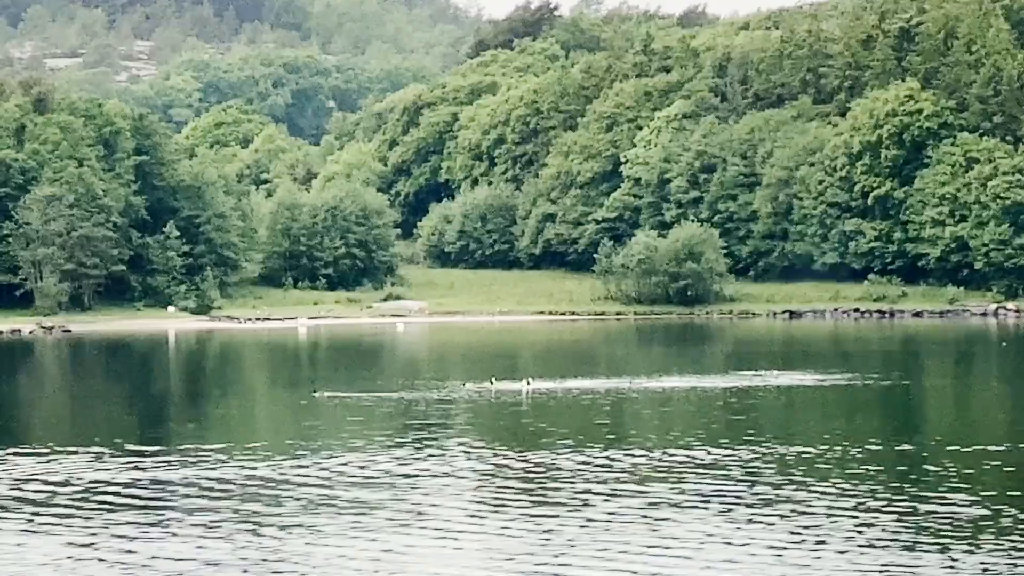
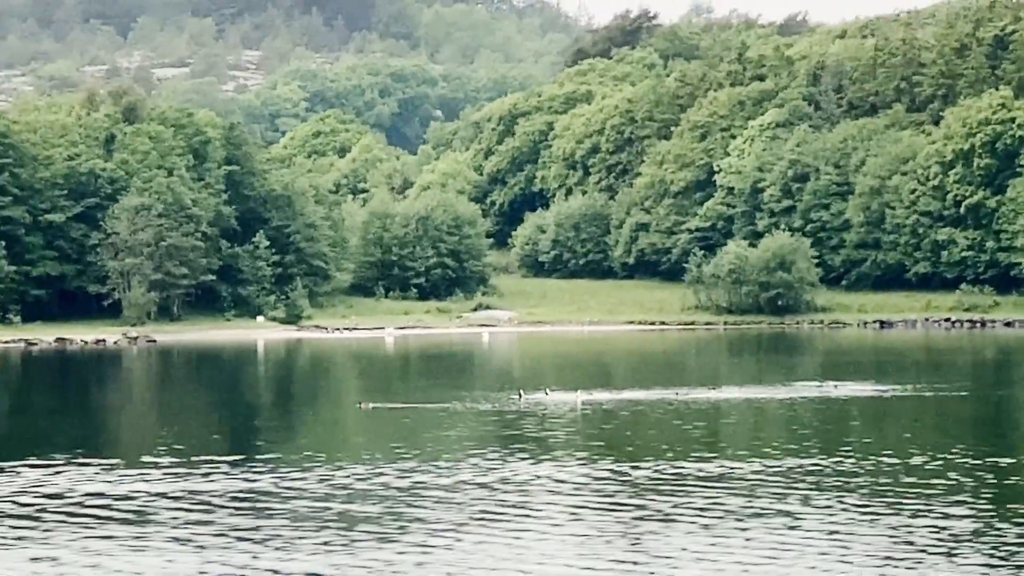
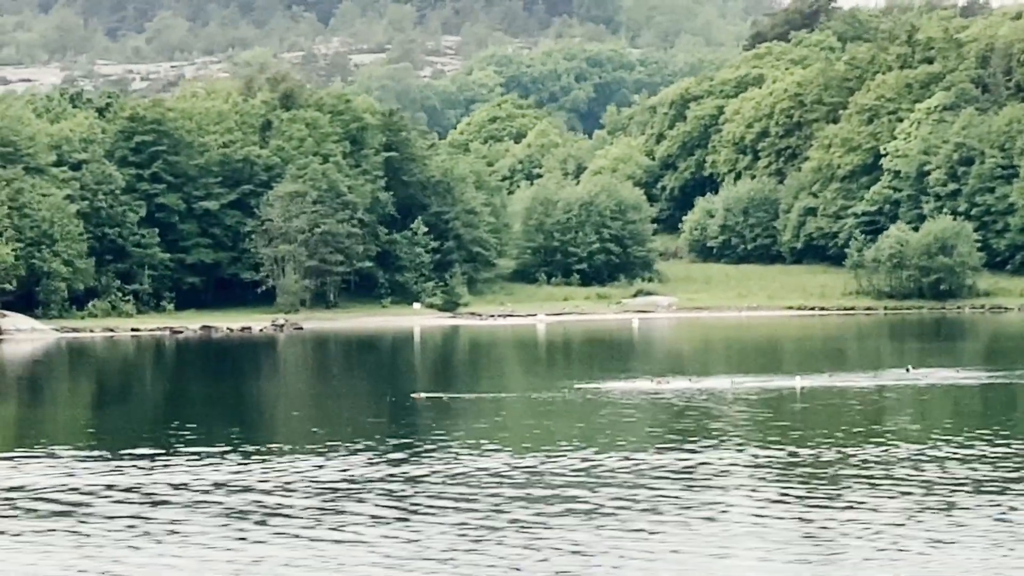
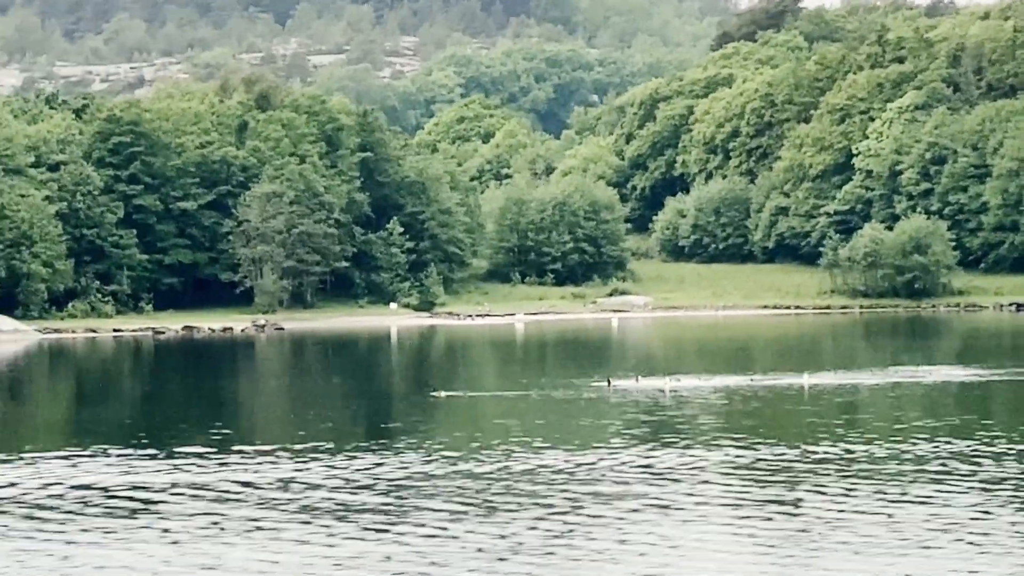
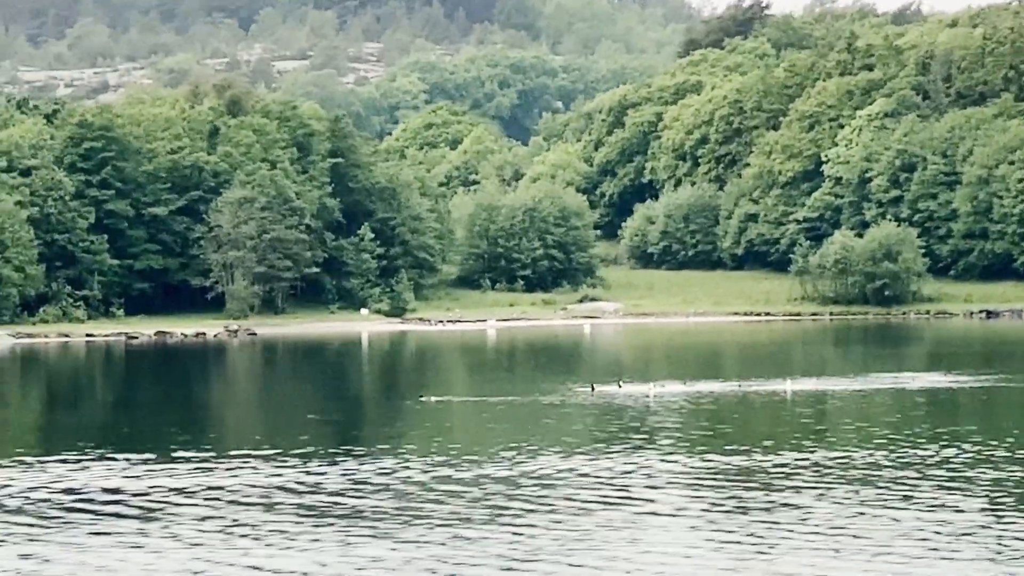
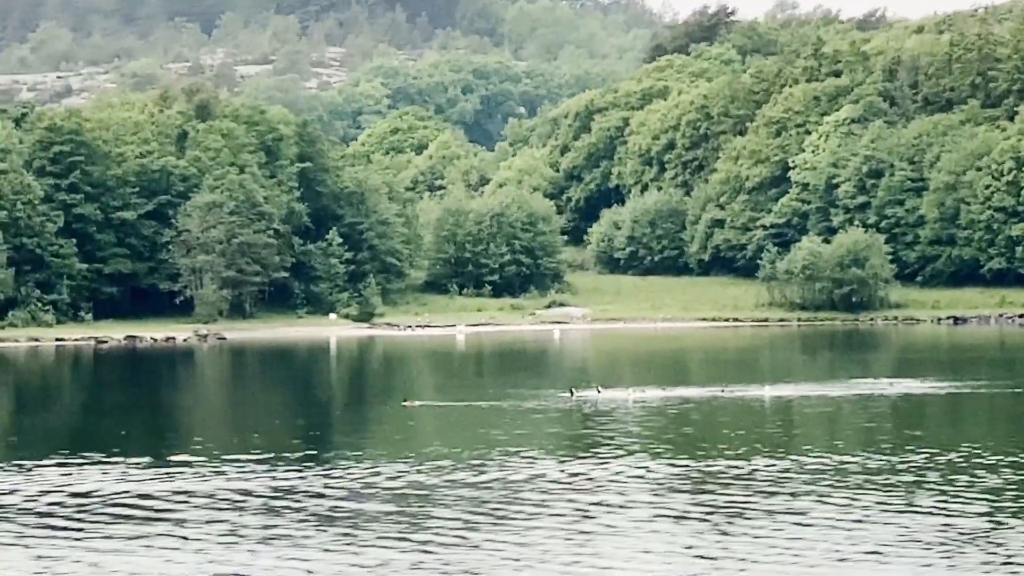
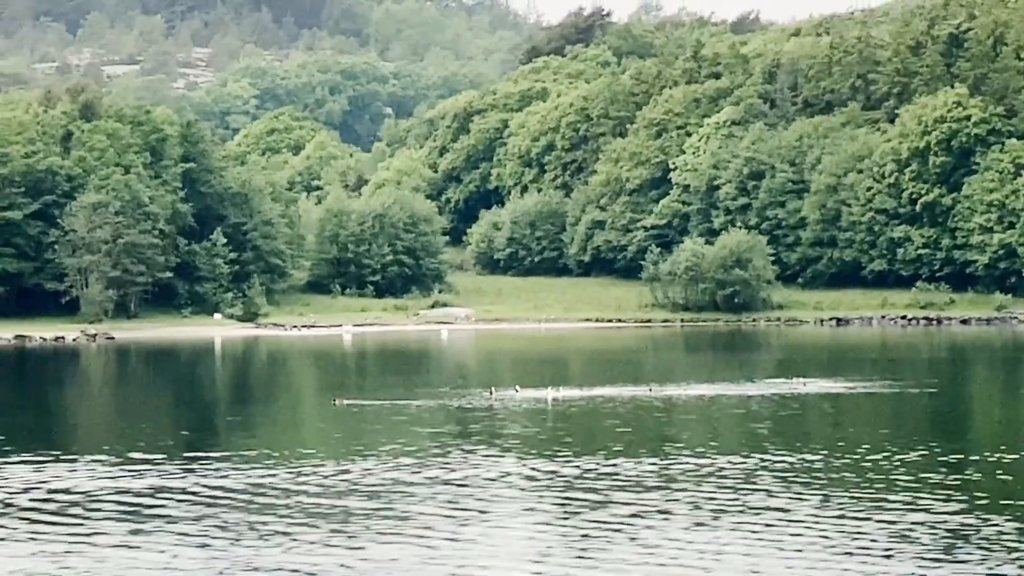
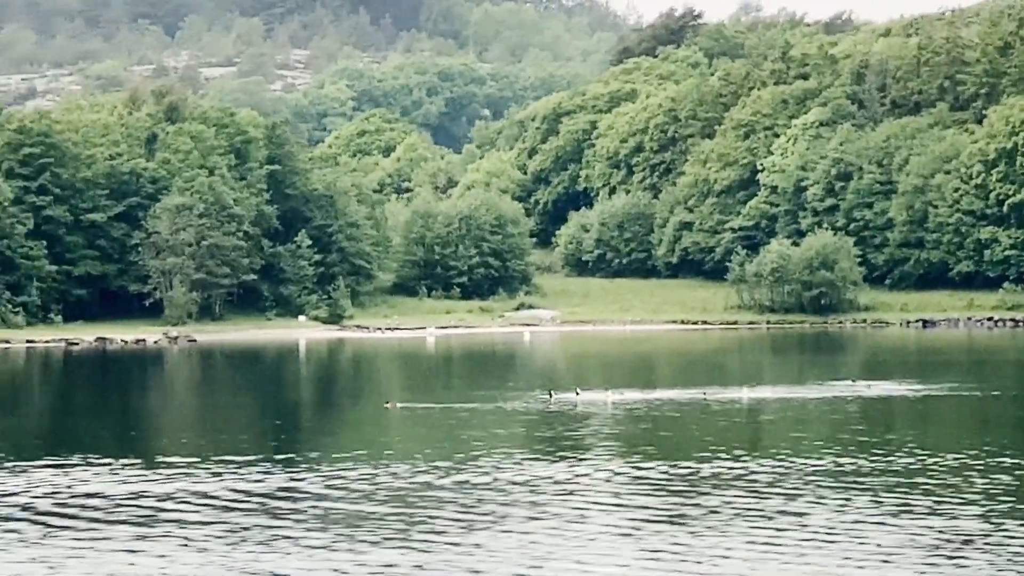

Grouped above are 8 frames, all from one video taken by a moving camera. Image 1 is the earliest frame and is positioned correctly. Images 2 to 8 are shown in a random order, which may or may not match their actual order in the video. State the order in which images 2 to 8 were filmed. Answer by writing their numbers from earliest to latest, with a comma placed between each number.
7, 2, 8, 6, 5, 4, 3
